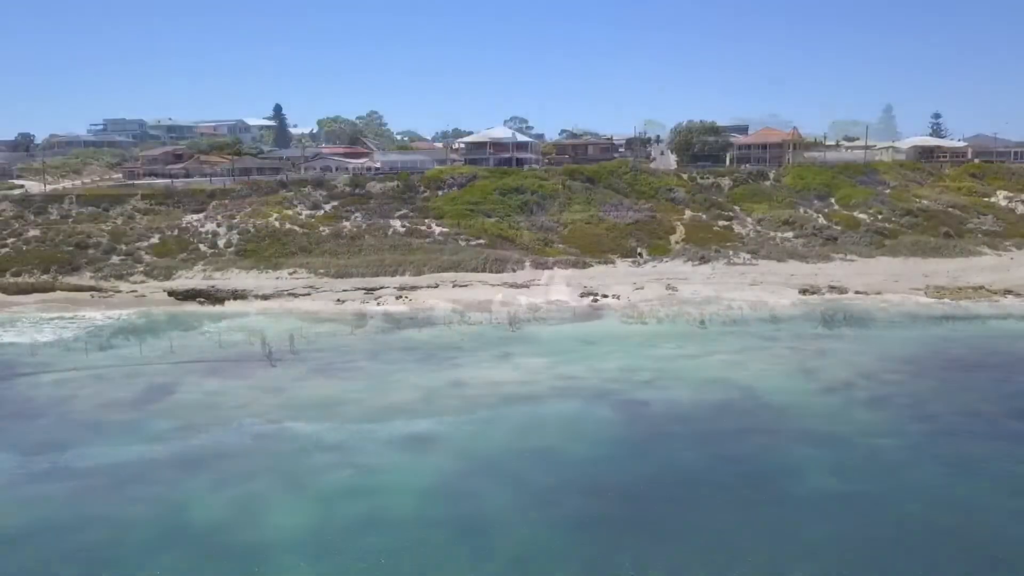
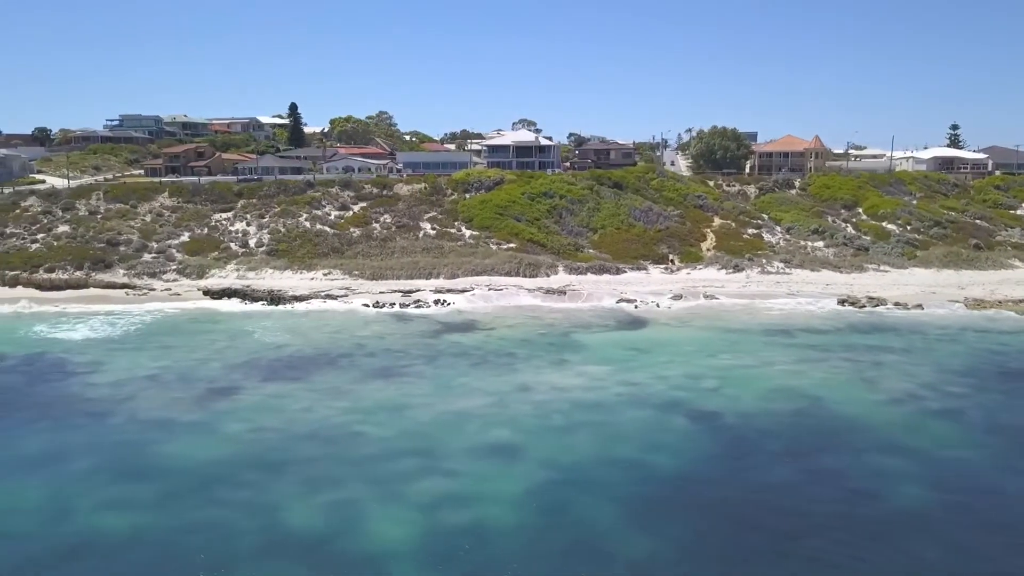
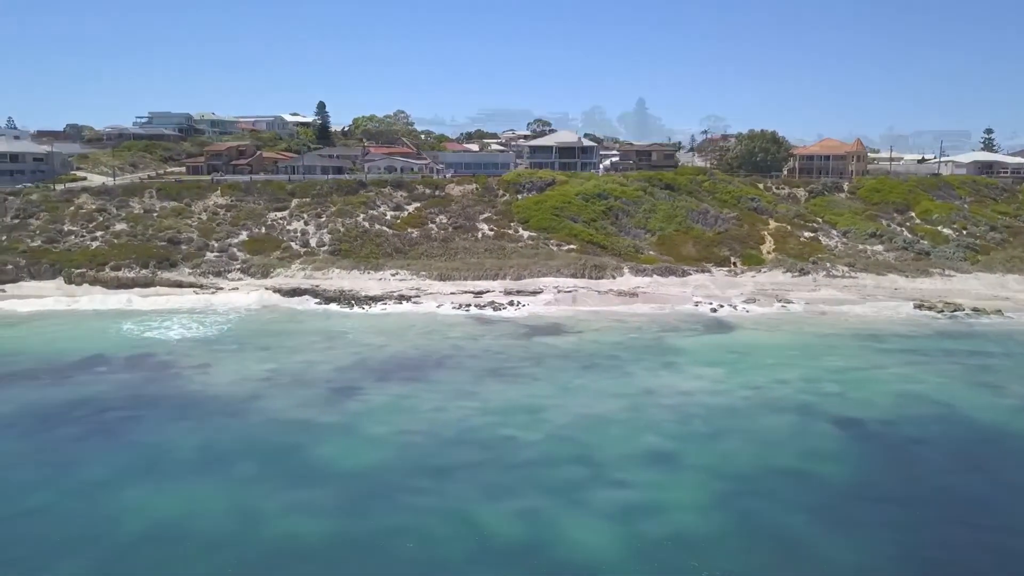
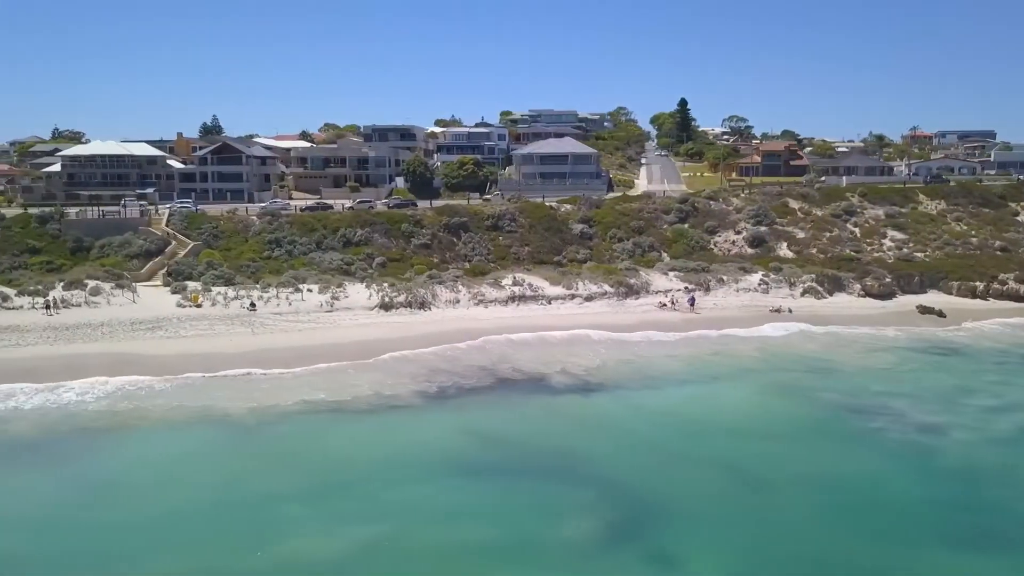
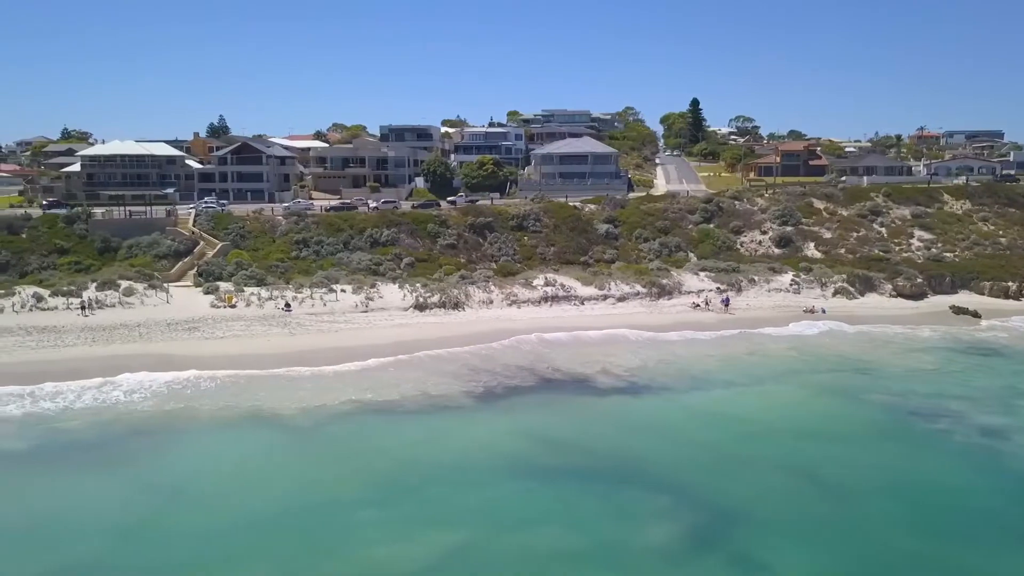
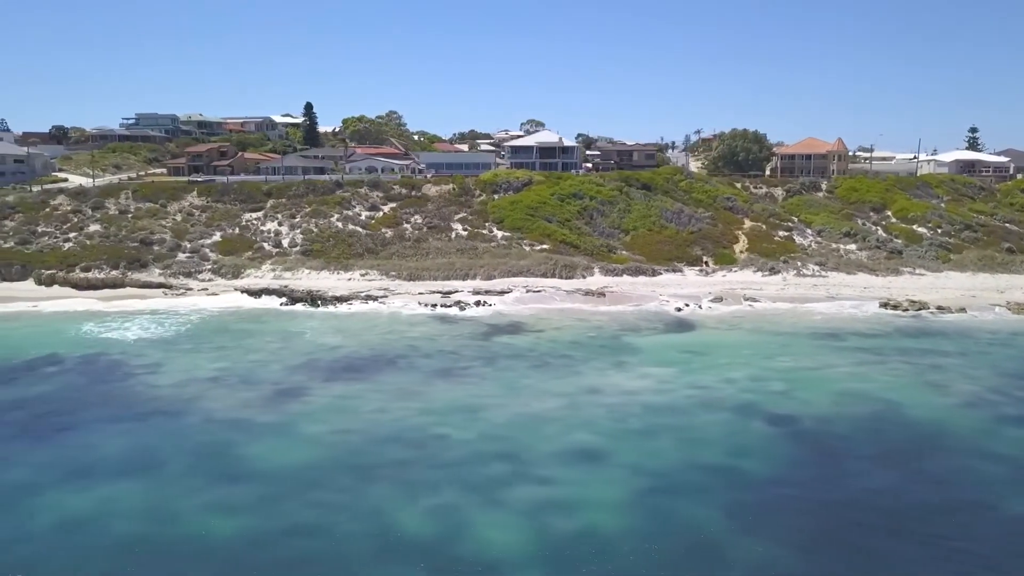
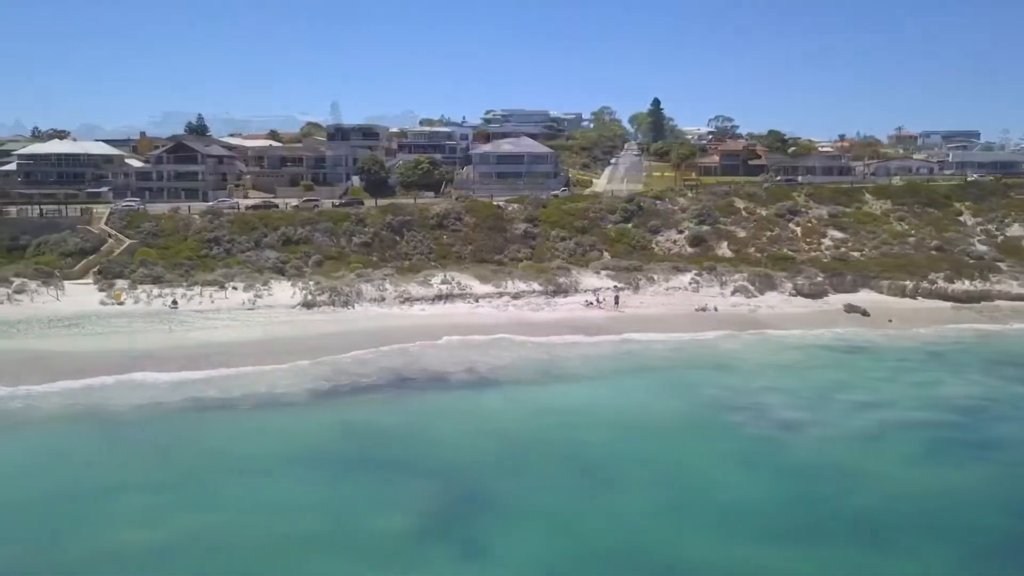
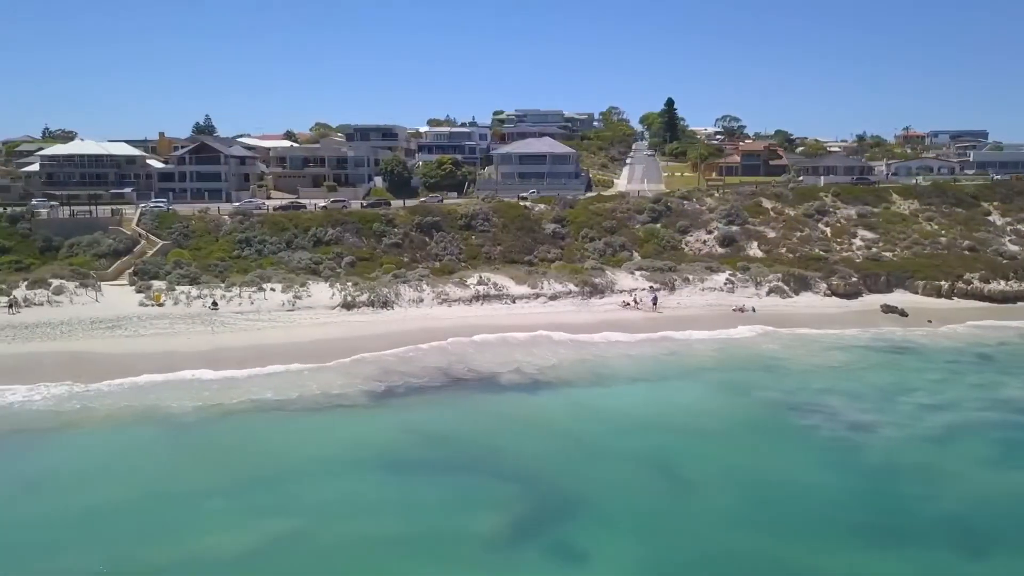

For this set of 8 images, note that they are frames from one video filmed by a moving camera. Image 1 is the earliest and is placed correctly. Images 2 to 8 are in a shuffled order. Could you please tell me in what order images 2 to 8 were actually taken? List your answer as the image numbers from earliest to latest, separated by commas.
2, 6, 3, 7, 8, 4, 5
